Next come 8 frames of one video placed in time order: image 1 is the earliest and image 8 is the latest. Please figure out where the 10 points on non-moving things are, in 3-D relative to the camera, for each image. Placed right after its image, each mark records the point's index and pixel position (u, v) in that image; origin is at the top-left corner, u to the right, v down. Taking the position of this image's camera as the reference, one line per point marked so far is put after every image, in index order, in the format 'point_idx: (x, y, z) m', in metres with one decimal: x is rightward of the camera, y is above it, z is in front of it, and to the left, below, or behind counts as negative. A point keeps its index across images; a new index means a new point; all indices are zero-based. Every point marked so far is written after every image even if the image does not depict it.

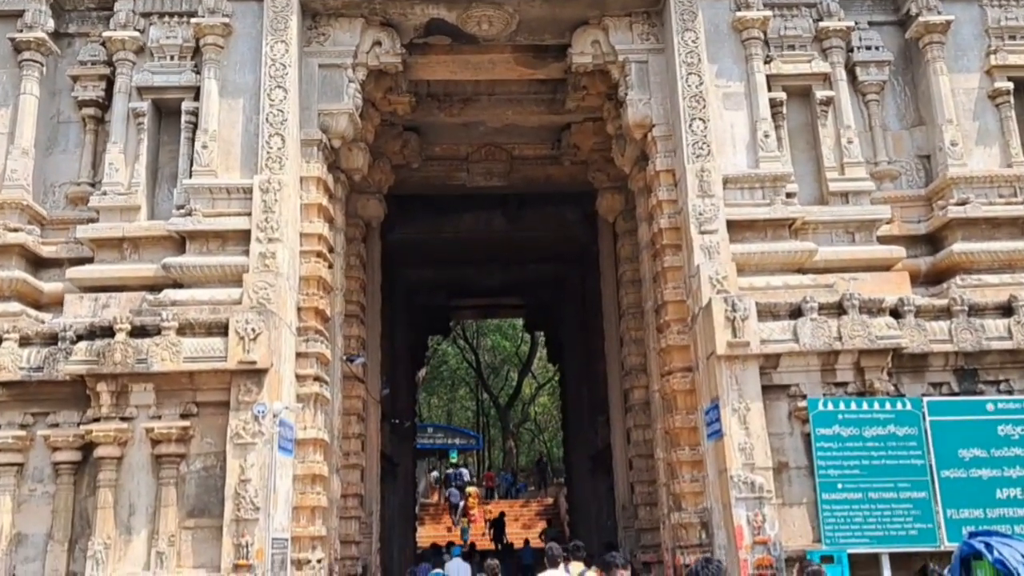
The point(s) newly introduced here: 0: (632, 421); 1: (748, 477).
0: (+1.3, -1.4, +10.4) m
1: (+1.7, -1.4, +7.1) m
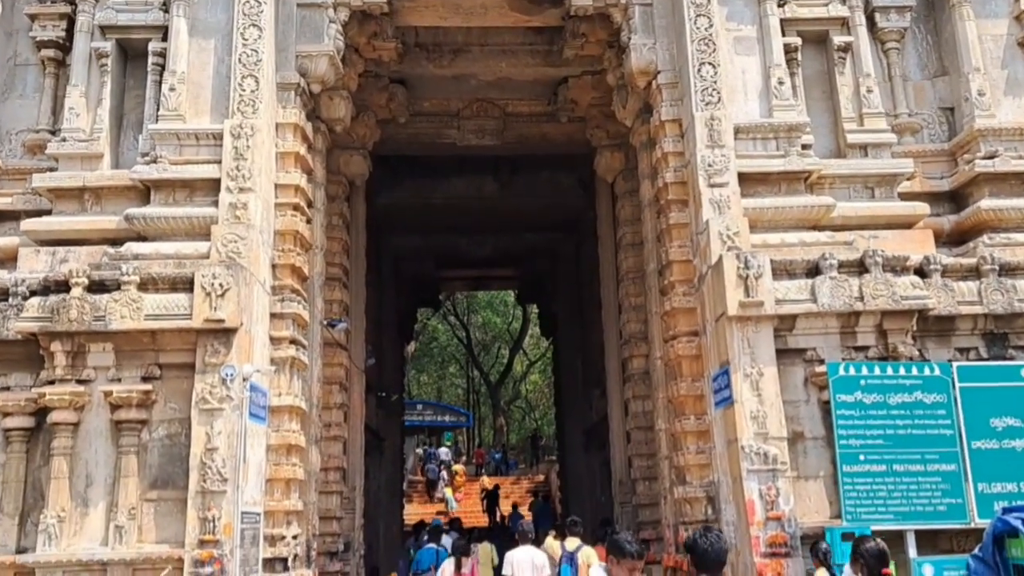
0: (+1.2, -1.1, +9.8) m
1: (+1.7, -1.1, +6.5) m
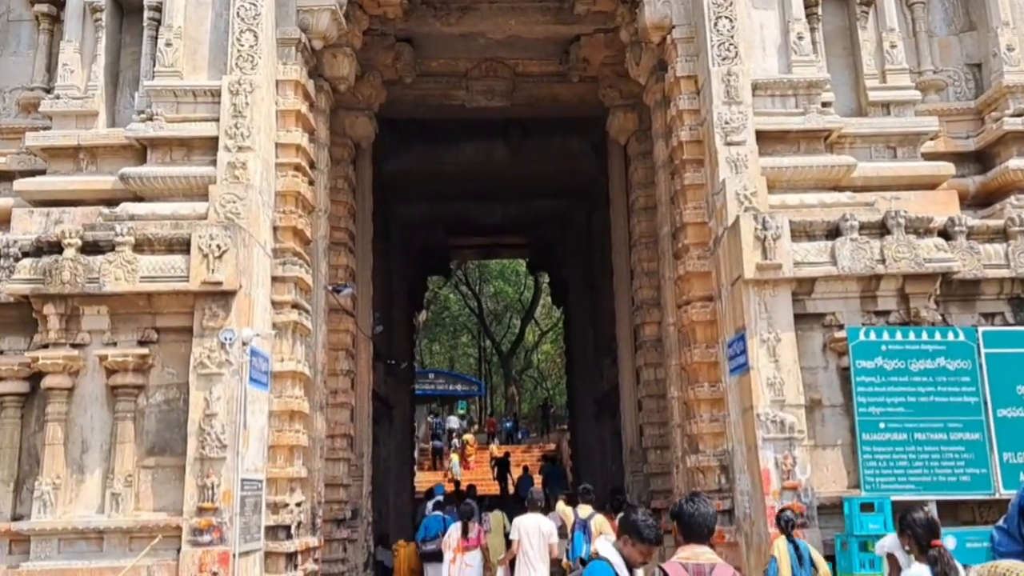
0: (+1.3, -0.7, +9.6) m
1: (+1.7, -0.8, +6.3) m
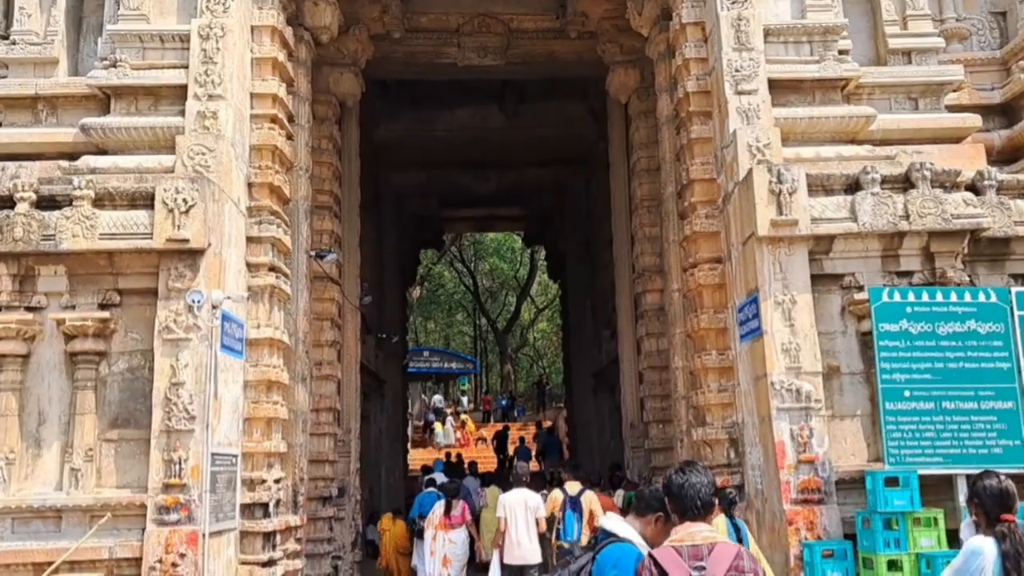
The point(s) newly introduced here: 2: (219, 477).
0: (+1.3, -0.4, +9.1) m
1: (+1.7, -0.6, +5.8) m
2: (-1.8, -1.2, +5.9) m
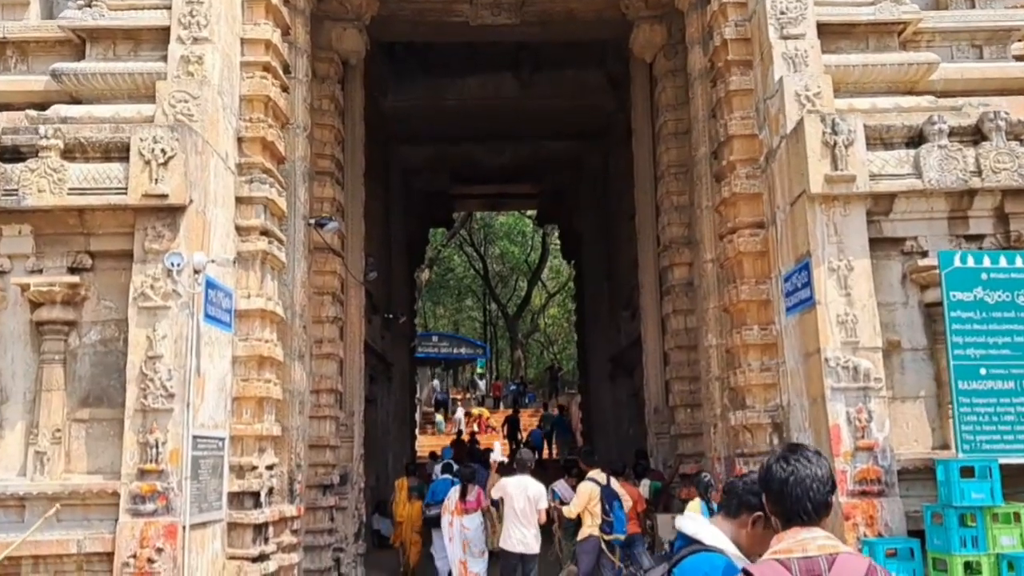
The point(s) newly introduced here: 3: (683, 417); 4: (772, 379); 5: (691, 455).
0: (+1.4, -0.2, +8.4) m
1: (+1.8, -0.4, +5.1) m
2: (-1.7, -1.0, +5.3) m
3: (+1.5, -1.1, +8.2) m
4: (+1.6, -0.6, +6.0) m
5: (+1.5, -1.4, +8.1) m
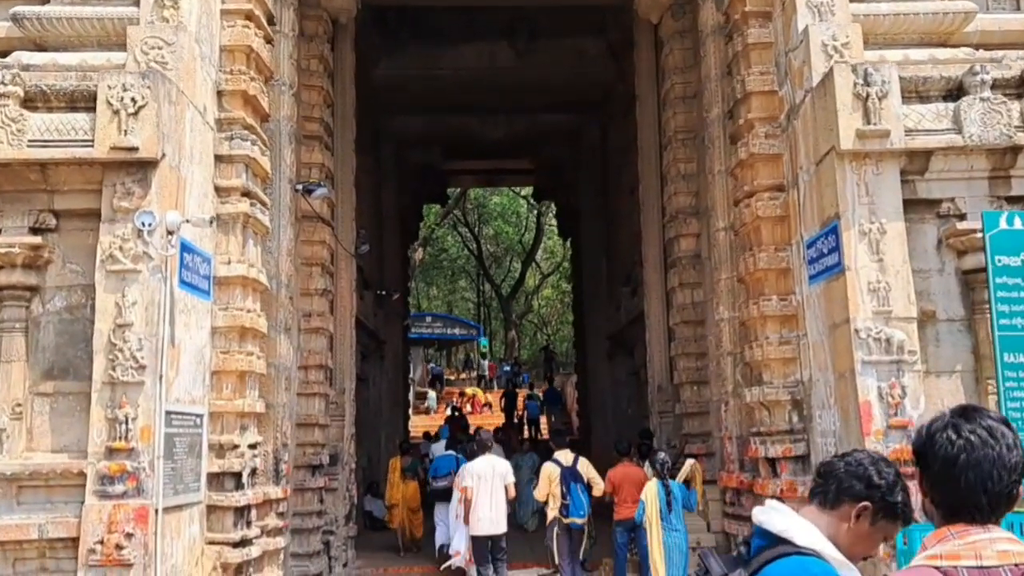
0: (+1.4, +0.1, +8.0) m
1: (+1.8, -0.2, +4.7) m
2: (-1.7, -0.8, +4.8) m
3: (+1.5, -0.9, +7.8) m
4: (+1.6, -0.4, +5.6) m
5: (+1.5, -1.2, +7.7) m
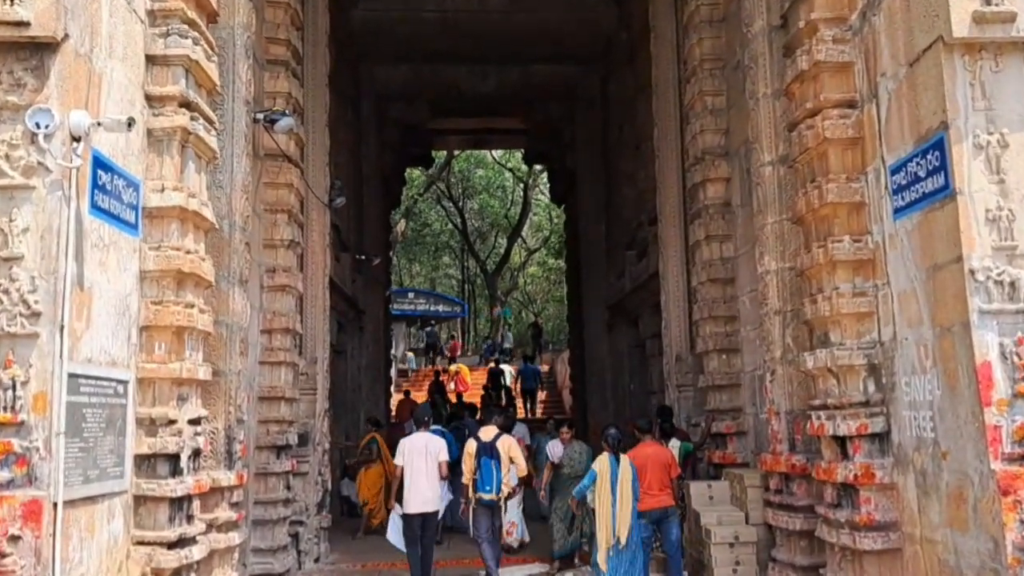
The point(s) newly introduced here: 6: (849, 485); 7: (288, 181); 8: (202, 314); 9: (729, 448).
0: (+1.4, +0.4, +6.9) m
1: (+1.9, +0.1, +3.6) m
2: (-1.6, -0.5, +3.7) m
3: (+1.4, -0.5, +6.7) m
4: (+1.7, -0.1, +4.5) m
5: (+1.5, -0.9, +6.6) m
6: (+1.6, -0.9, +4.5) m
7: (-1.6, +0.8, +6.7) m
8: (-1.5, -0.1, +4.6) m
9: (+1.5, -1.1, +6.4) m
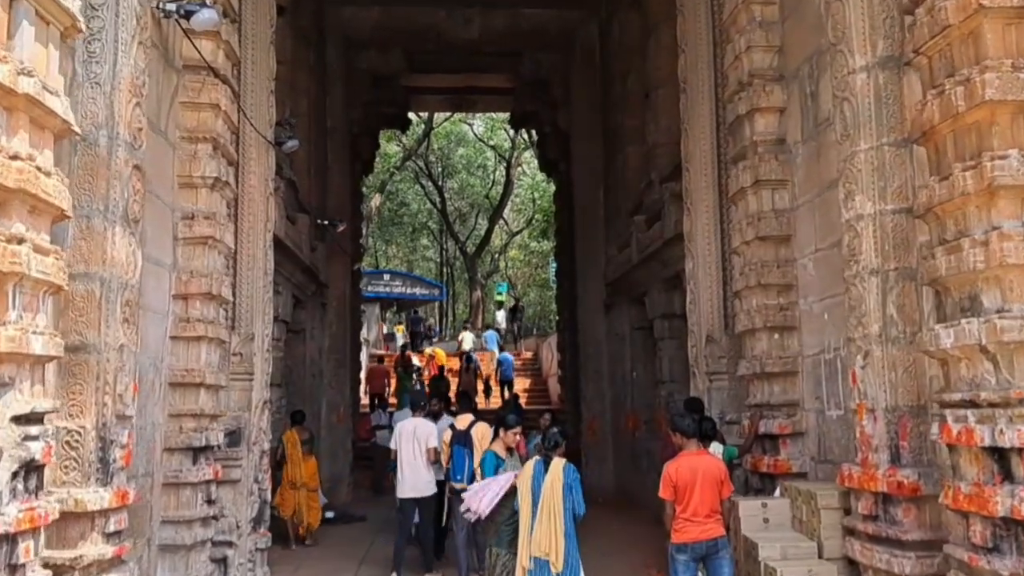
0: (+1.3, +0.6, +5.4) m
1: (+1.9, +0.2, +2.1) m
2: (-1.6, -0.3, +2.2) m
3: (+1.4, -0.3, +5.3) m
4: (+1.7, +0.1, +3.0) m
5: (+1.4, -0.6, +5.2) m
6: (+1.6, -0.7, +3.0) m
7: (-1.6, +1.0, +5.2) m
8: (-1.5, +0.1, +3.0) m
9: (+1.4, -0.9, +5.0) m
